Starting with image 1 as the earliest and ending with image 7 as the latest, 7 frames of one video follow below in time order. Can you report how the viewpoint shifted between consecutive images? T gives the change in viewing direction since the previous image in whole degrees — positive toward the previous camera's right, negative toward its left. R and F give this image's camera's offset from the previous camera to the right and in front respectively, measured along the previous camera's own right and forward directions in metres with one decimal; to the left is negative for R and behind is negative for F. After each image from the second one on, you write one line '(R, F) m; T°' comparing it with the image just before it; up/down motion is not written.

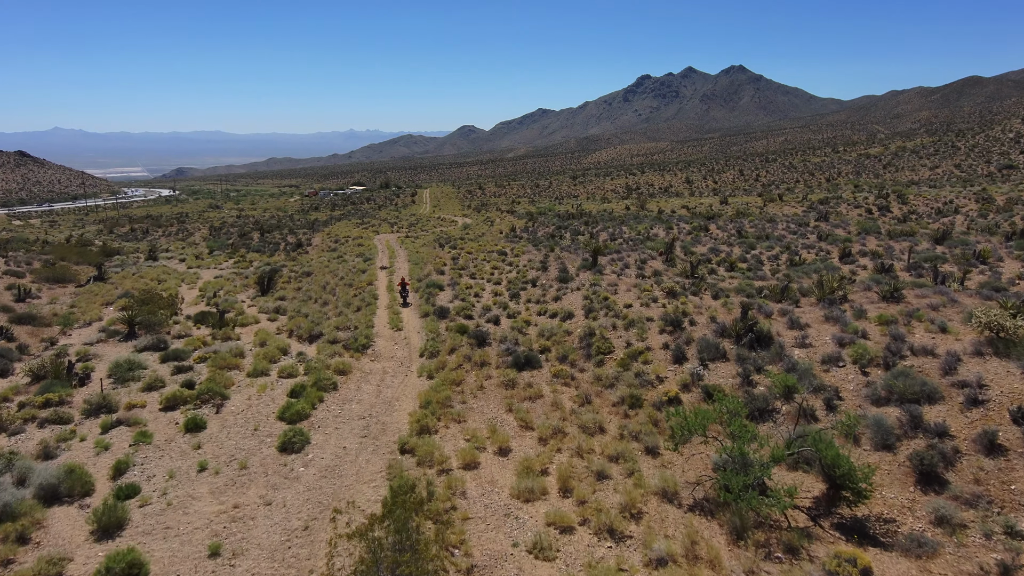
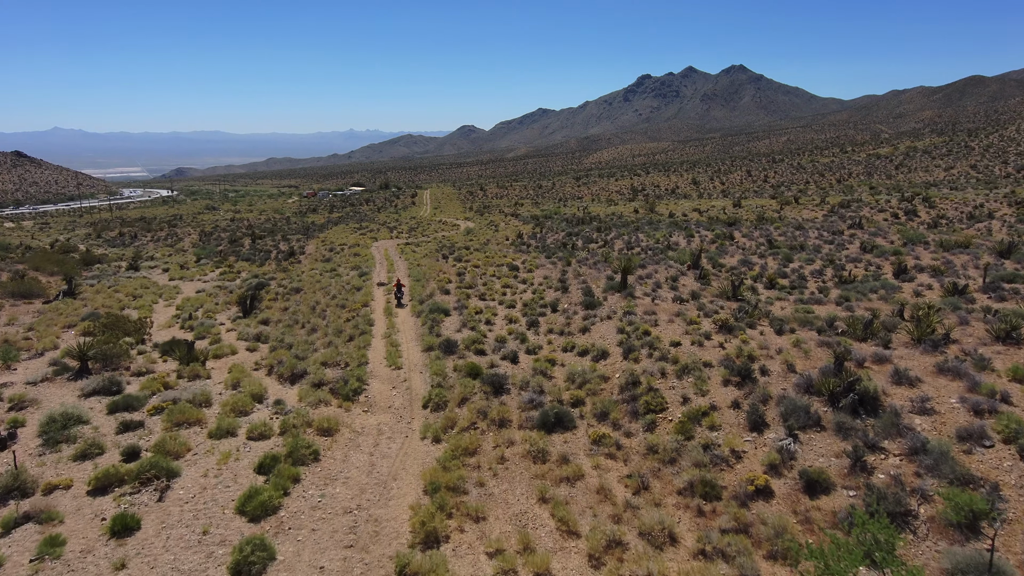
(-0.6, +3.1) m; 0°
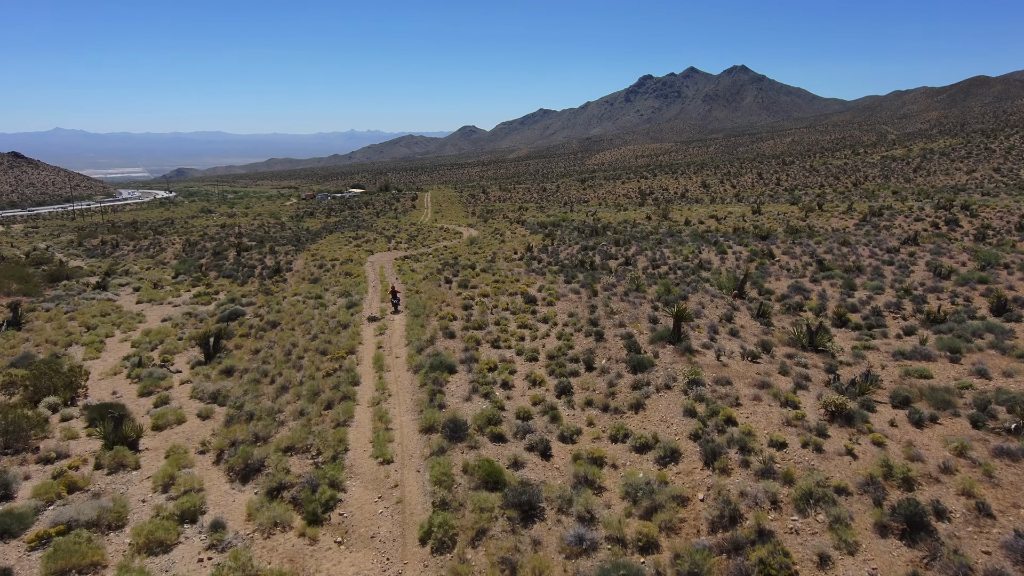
(-0.7, +4.3) m; 0°
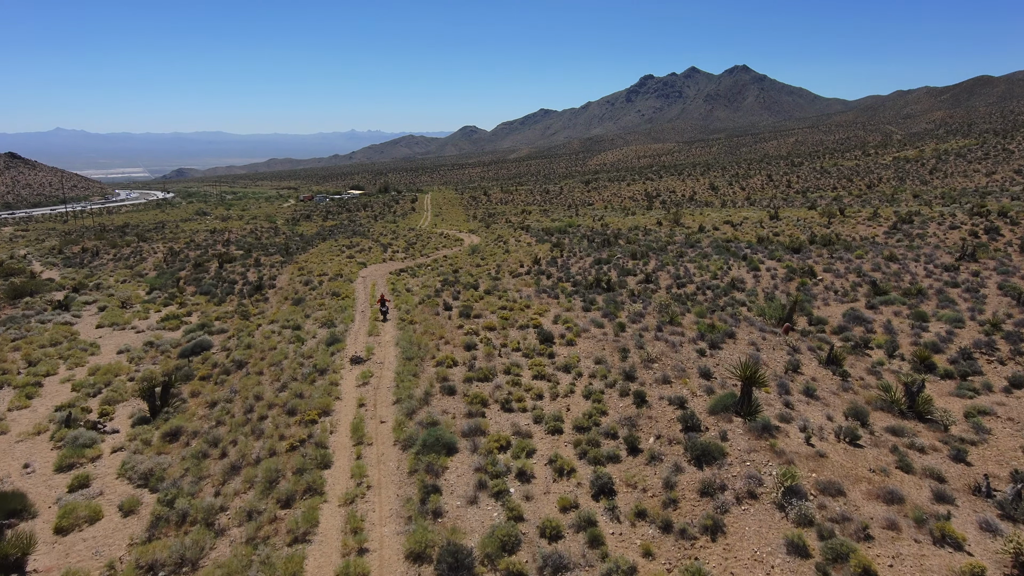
(-0.4, +3.7) m; 0°
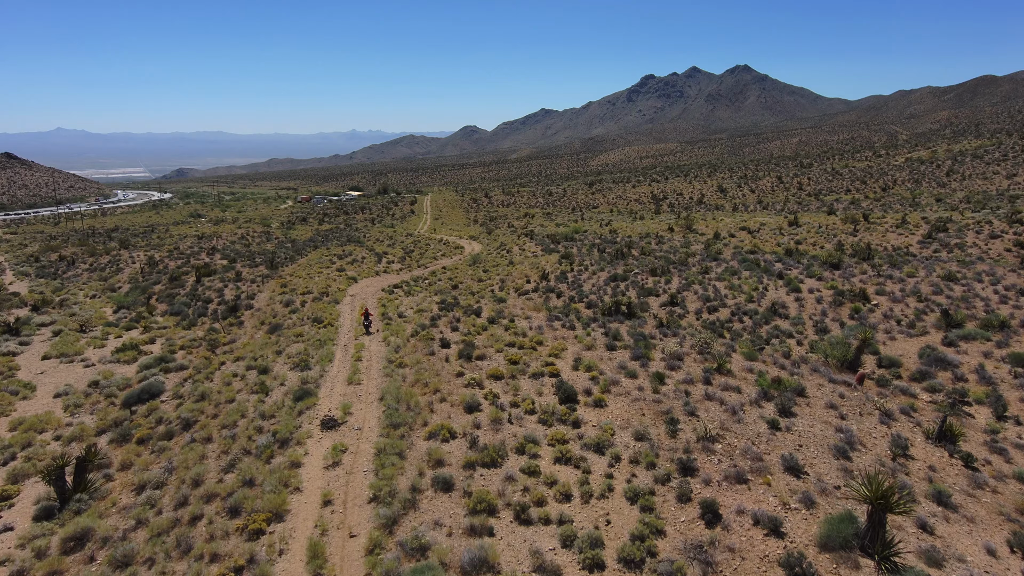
(-0.3, +3.8) m; 0°
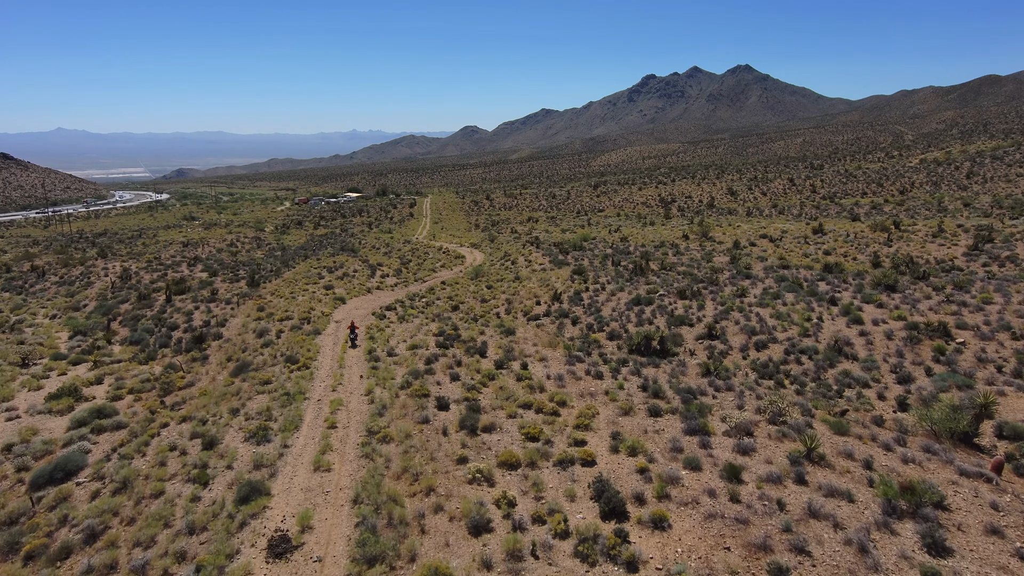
(-0.5, +4.2) m; 0°
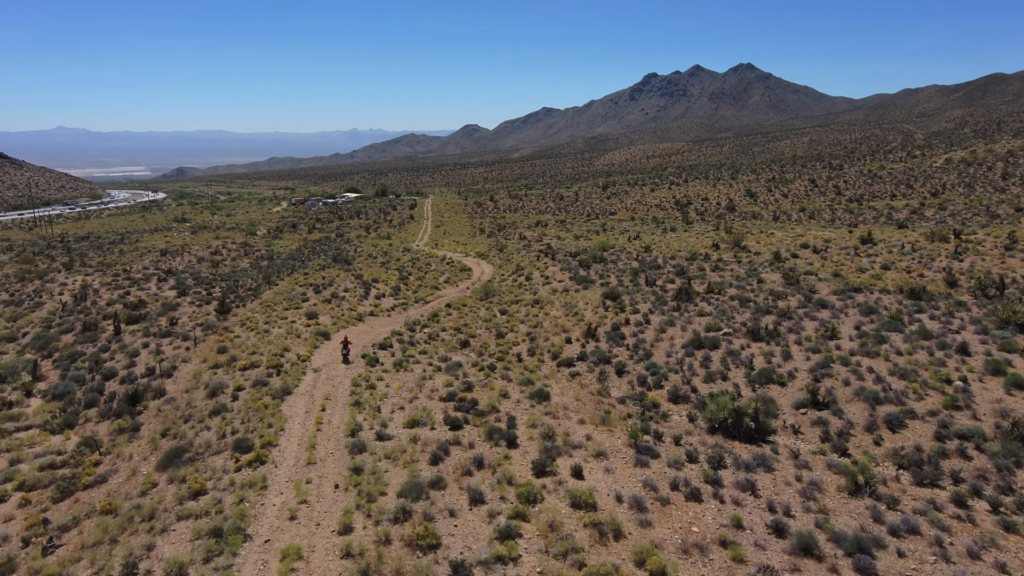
(-1.2, +6.3) m; 0°
